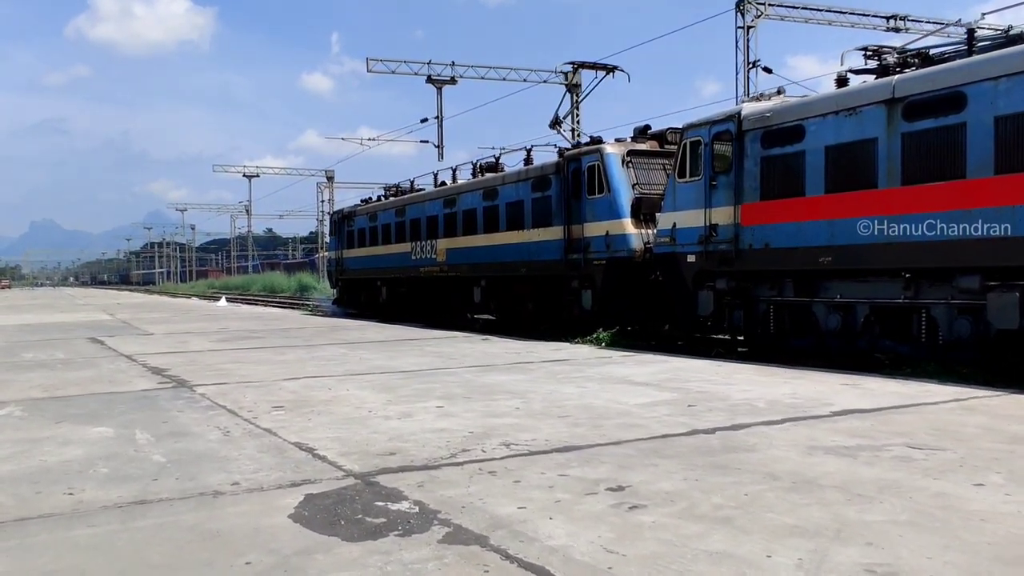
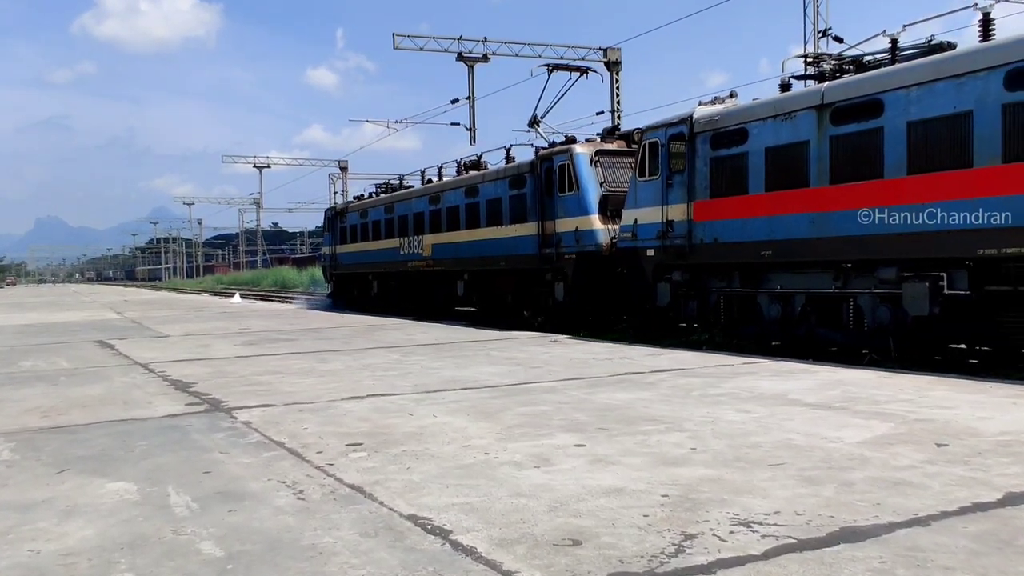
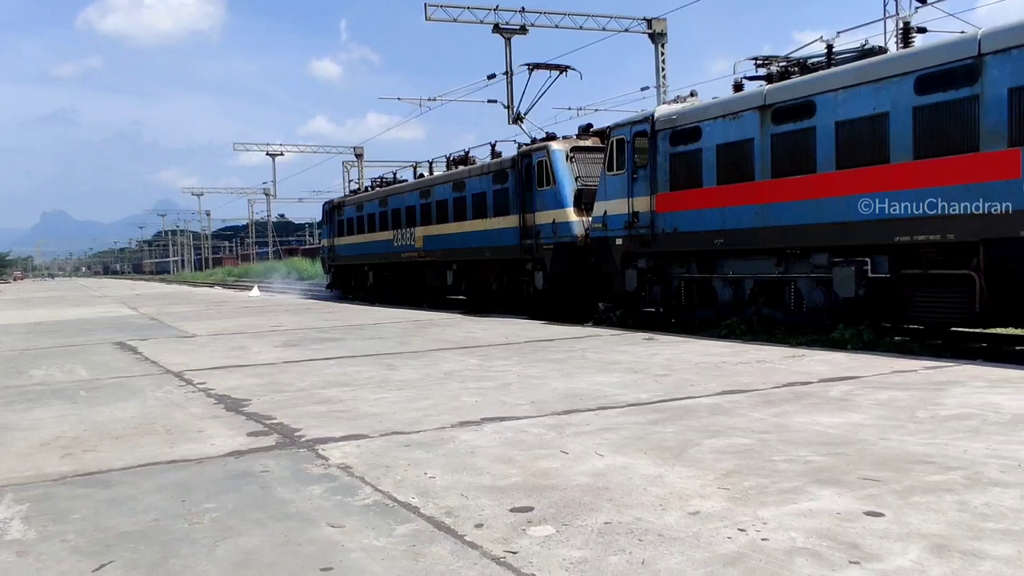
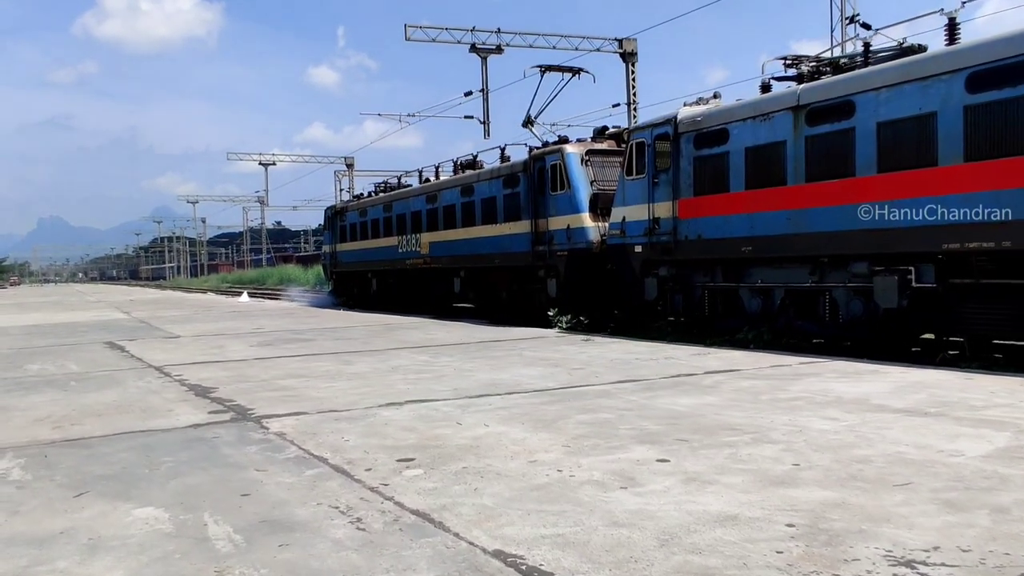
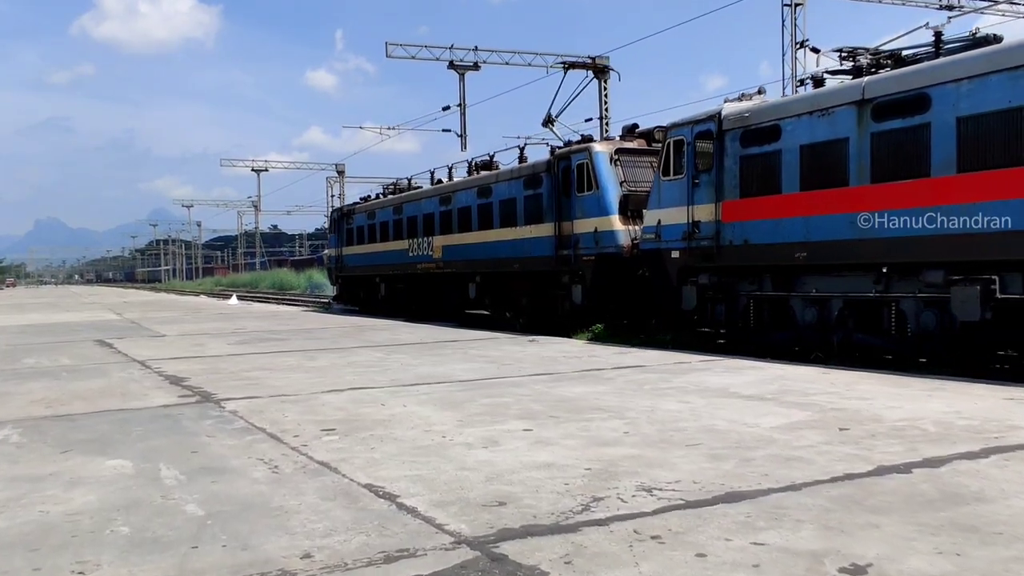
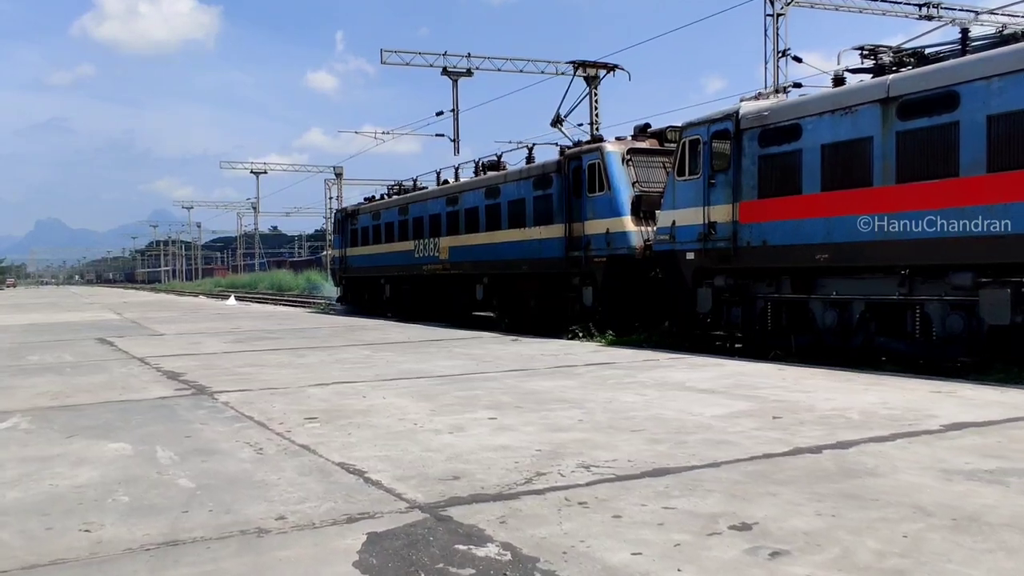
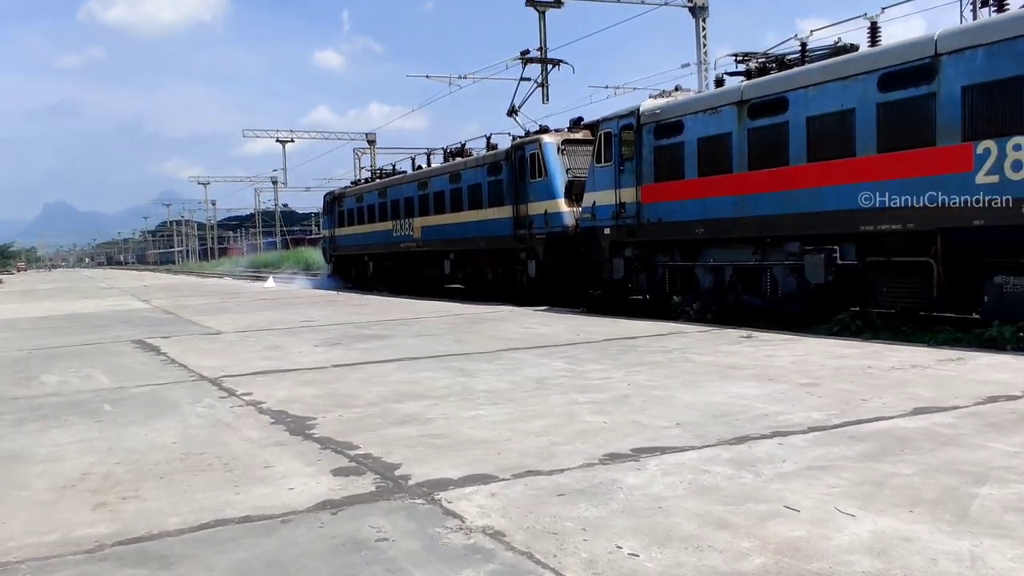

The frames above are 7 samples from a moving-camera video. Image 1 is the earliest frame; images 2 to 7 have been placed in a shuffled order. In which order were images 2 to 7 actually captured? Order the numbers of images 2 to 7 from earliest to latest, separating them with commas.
6, 5, 2, 4, 3, 7
